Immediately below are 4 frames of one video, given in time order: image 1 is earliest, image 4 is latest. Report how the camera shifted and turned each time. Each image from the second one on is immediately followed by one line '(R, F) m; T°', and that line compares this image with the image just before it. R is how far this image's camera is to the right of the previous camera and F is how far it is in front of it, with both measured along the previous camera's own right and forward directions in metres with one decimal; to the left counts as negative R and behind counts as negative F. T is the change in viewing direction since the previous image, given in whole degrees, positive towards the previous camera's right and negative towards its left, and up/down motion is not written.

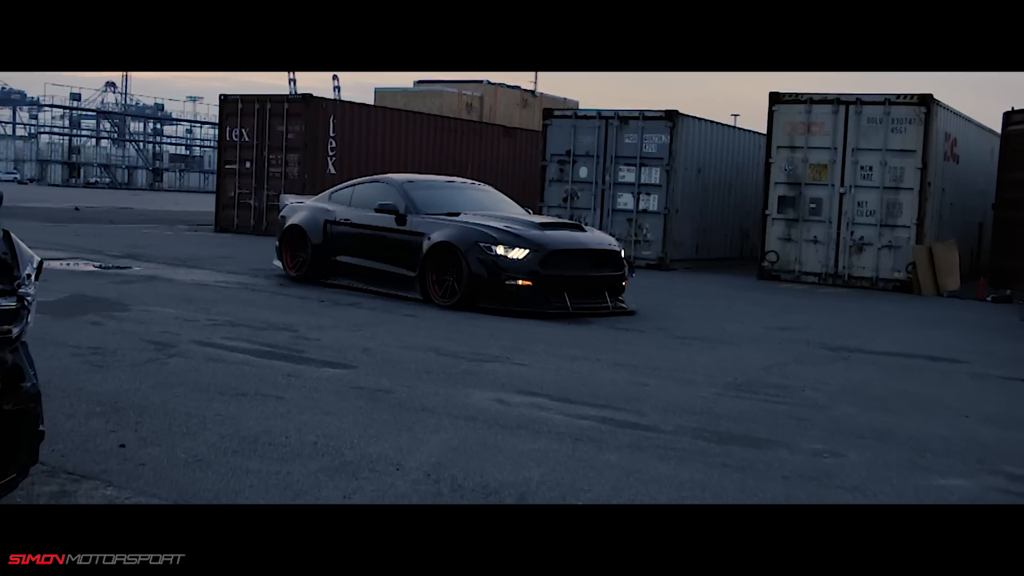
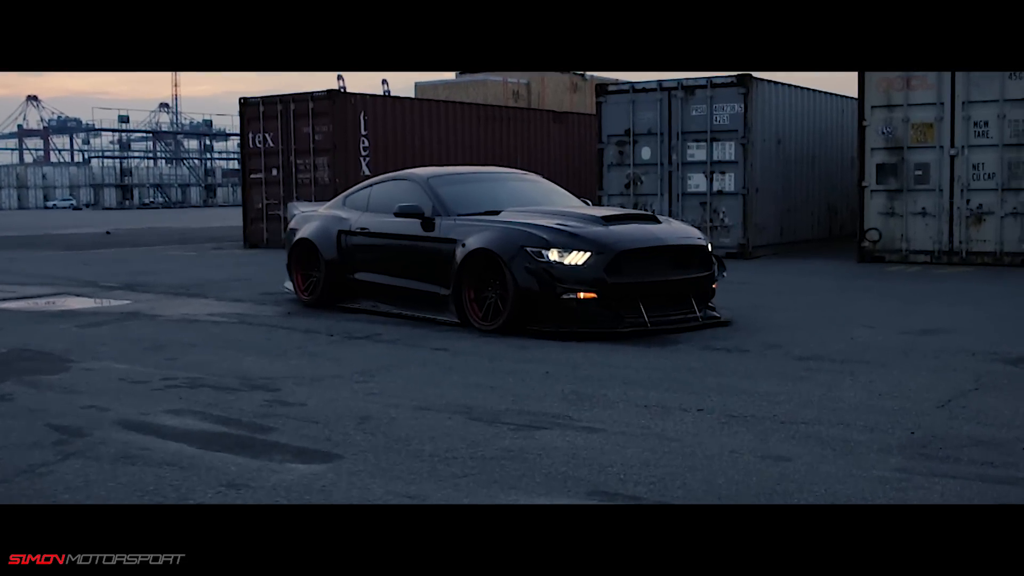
(0.0, +2.7) m; -3°
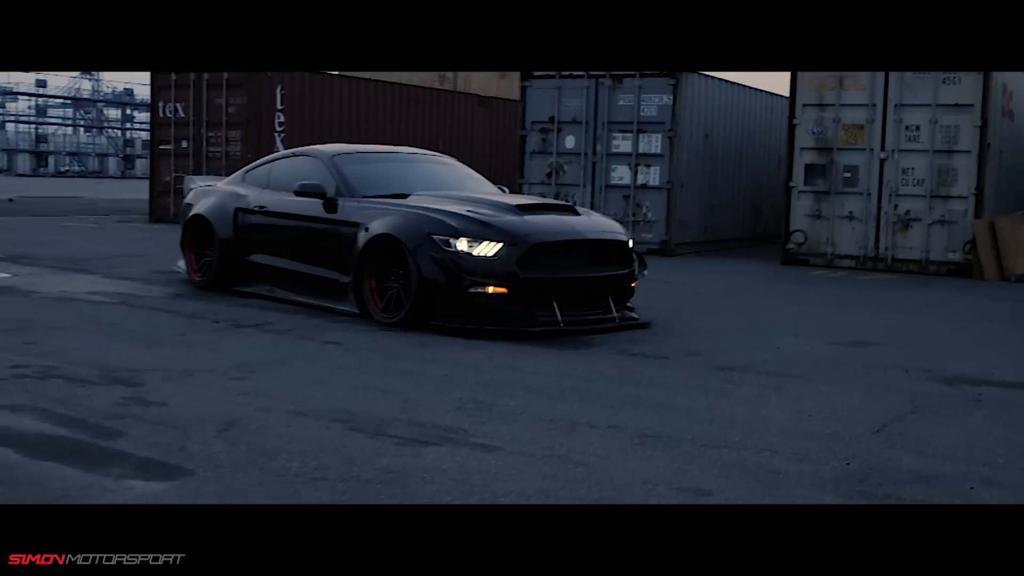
(+0.1, +0.7) m; +3°
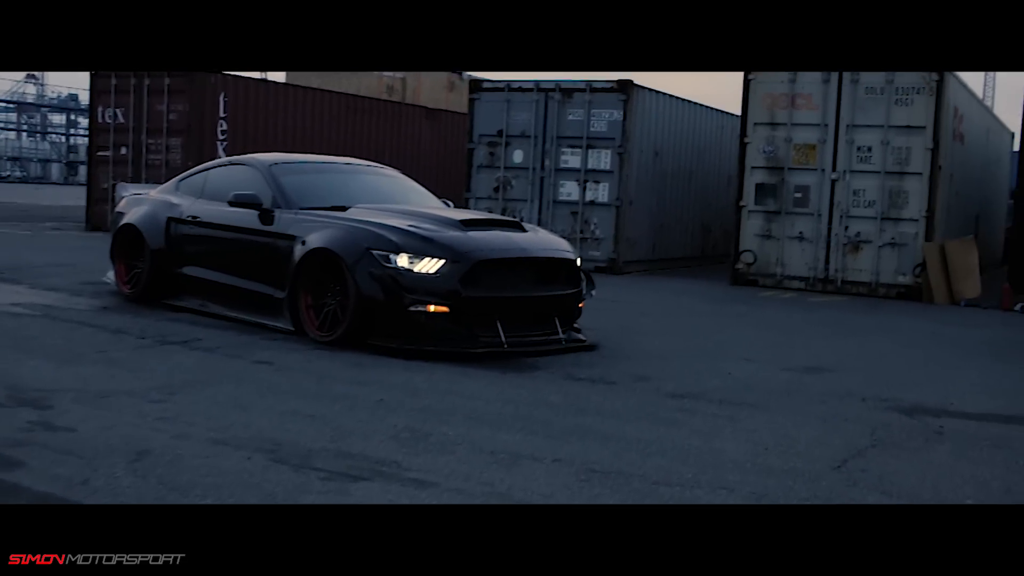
(0.0, +0.4) m; +2°
